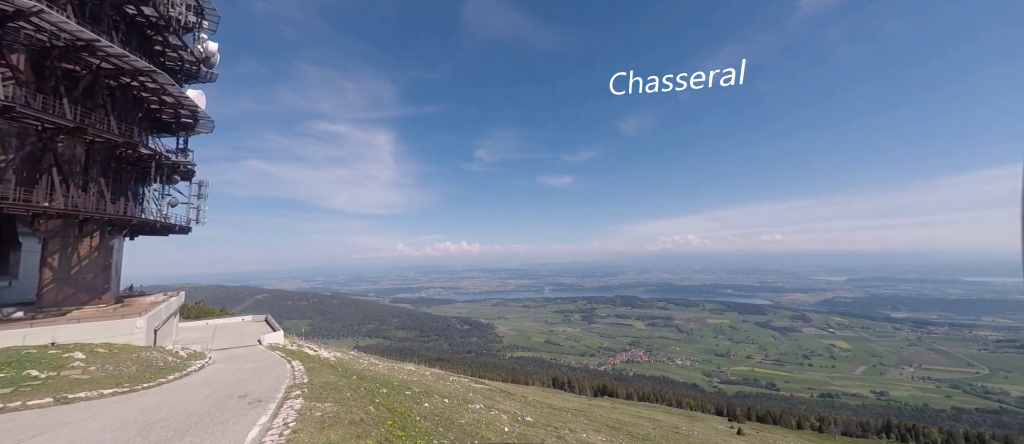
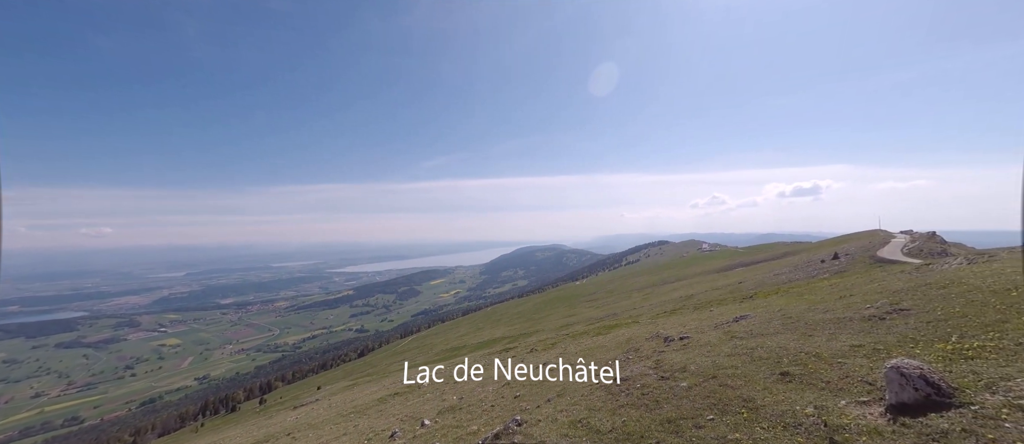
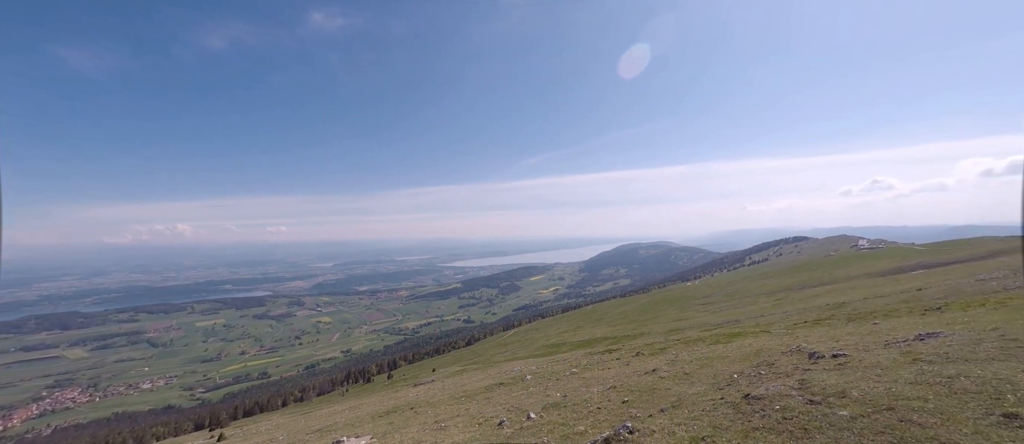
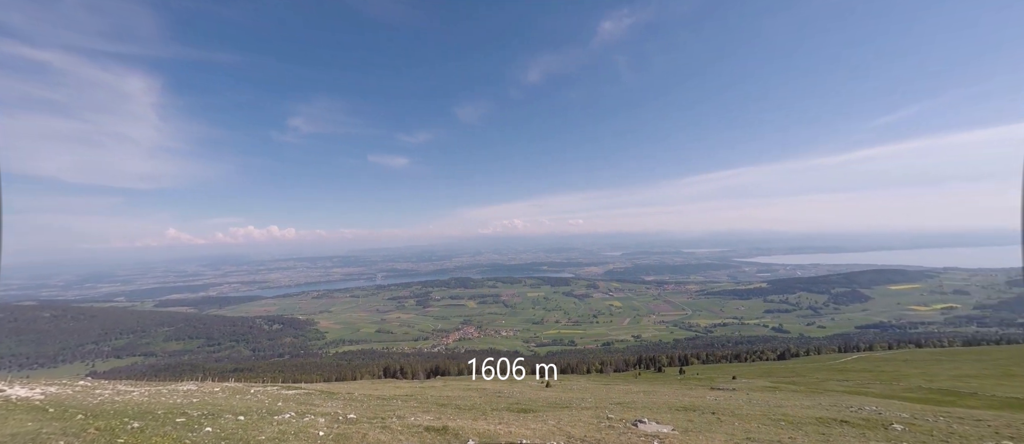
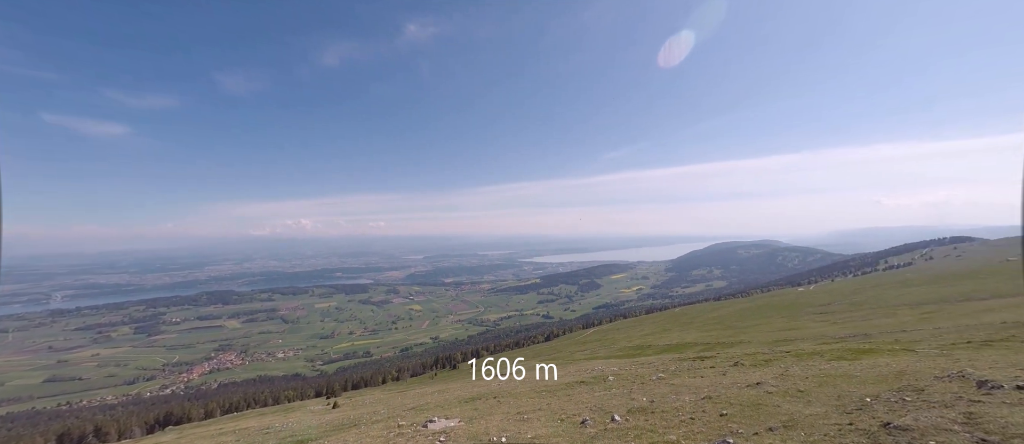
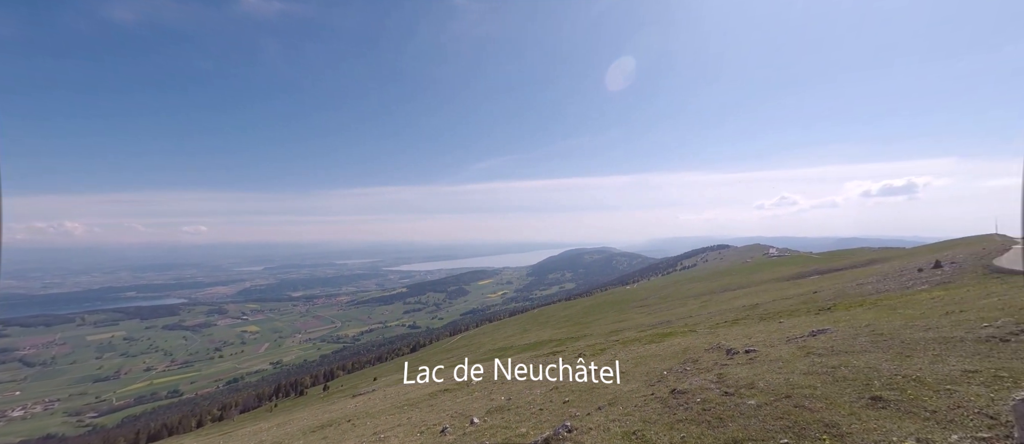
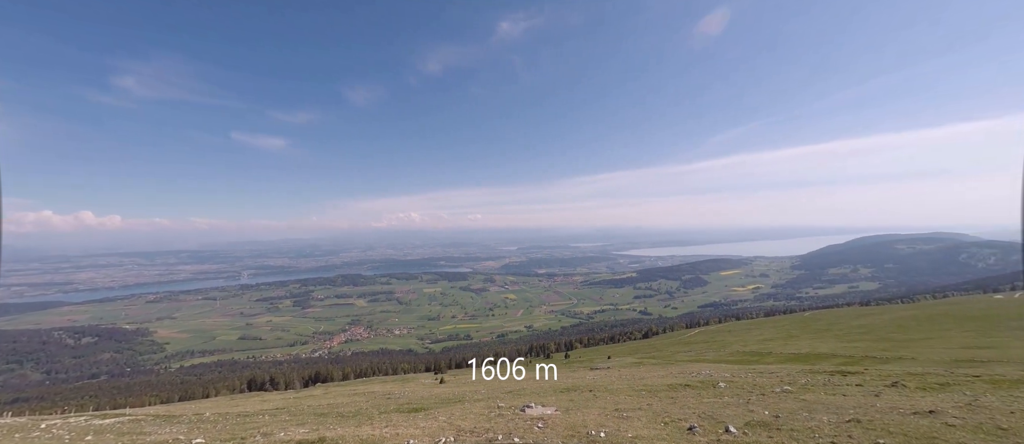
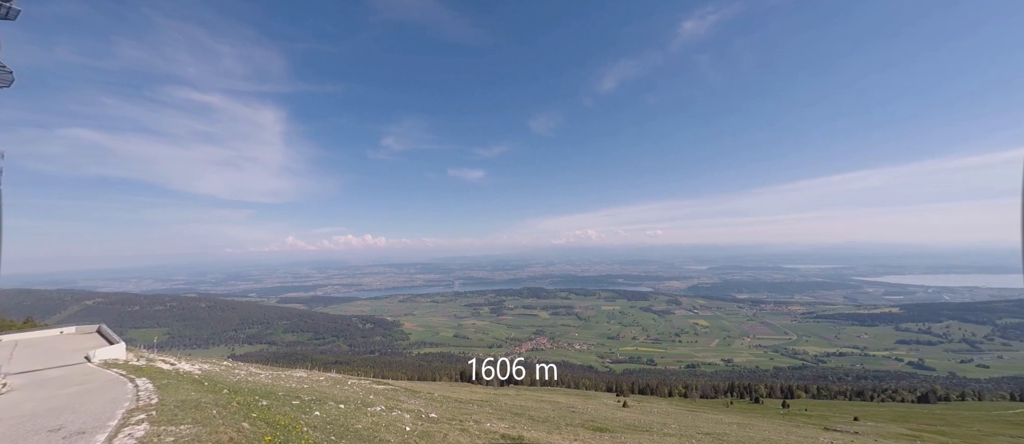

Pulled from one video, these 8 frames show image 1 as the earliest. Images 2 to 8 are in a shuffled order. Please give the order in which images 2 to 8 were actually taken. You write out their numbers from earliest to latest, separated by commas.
8, 4, 7, 5, 3, 6, 2
